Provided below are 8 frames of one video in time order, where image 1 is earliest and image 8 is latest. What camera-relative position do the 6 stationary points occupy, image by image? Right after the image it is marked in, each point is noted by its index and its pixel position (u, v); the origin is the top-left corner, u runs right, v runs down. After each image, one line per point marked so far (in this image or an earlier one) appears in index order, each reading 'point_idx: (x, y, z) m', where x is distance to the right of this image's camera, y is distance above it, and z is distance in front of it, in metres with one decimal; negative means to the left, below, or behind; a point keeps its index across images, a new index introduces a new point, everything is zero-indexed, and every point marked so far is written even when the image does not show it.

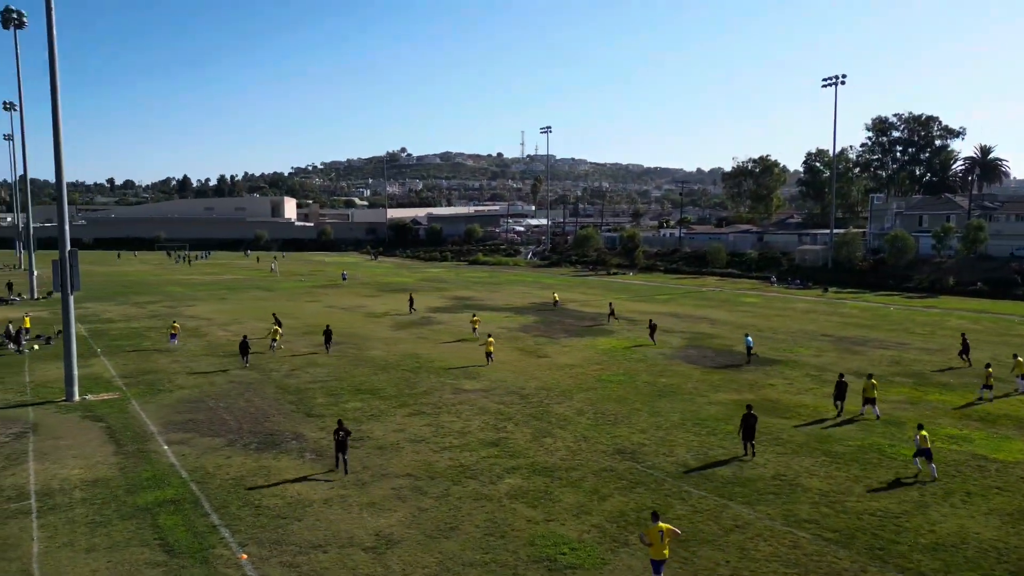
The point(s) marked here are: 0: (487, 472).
0: (-0.6, -4.1, +16.6) m
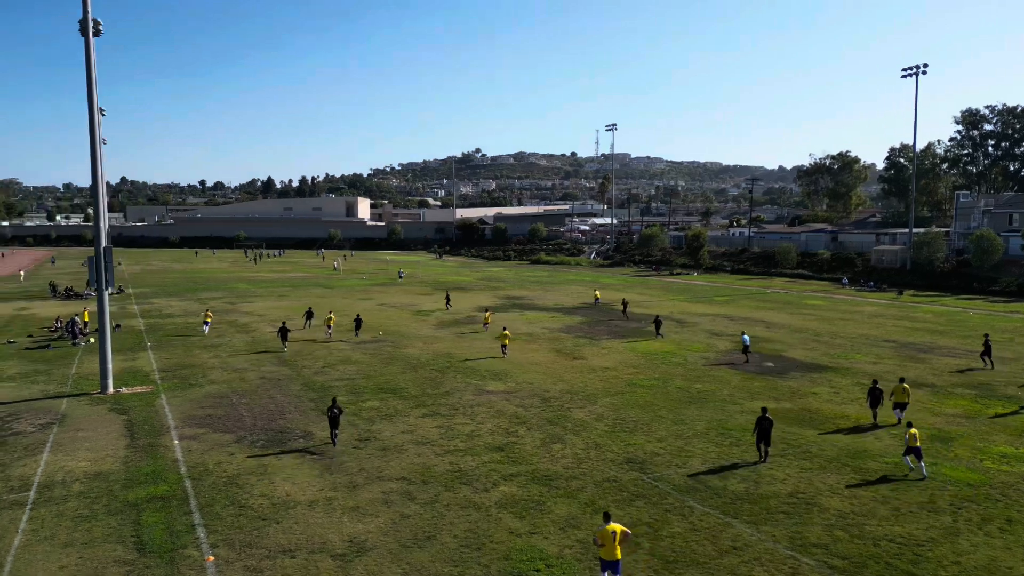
0: (-0.6, -4.1, +16.0) m
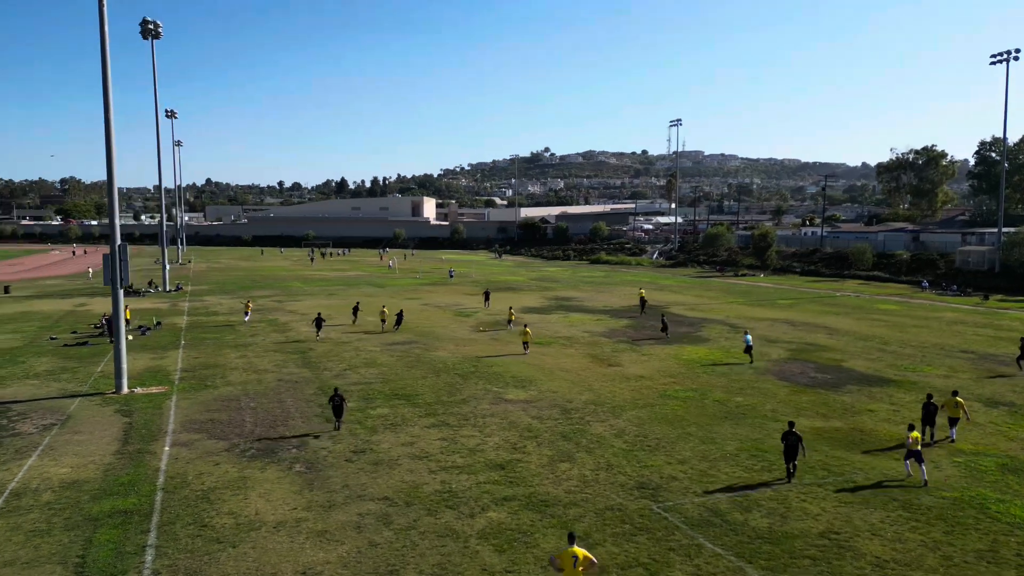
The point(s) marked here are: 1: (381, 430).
0: (-0.8, -4.2, +14.5) m
1: (-3.4, -3.7, +19.4) m
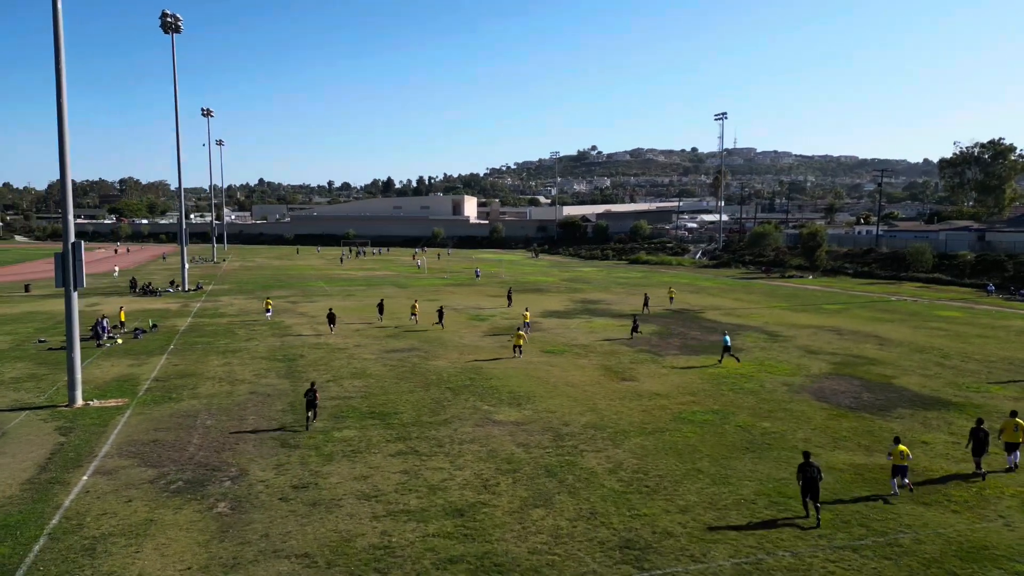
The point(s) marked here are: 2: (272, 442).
0: (-1.6, -4.3, +11.7) m
1: (-3.9, -3.9, +16.7) m
2: (-5.8, -3.8, +18.0) m
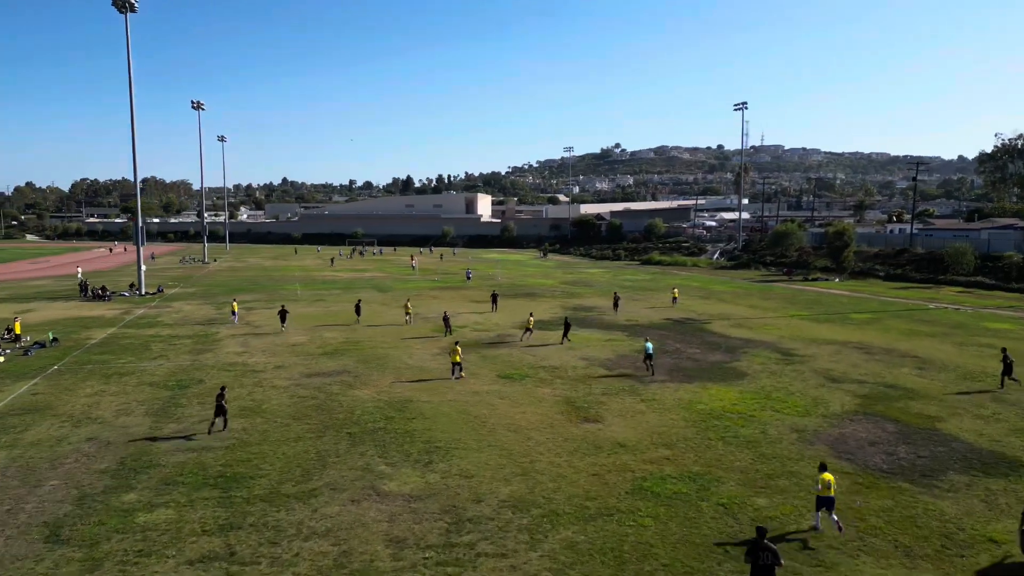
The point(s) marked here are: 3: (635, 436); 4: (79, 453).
0: (-4.0, -4.7, +6.1) m
1: (-6.1, -4.2, +11.3) m
2: (-8.0, -4.2, +12.6) m
3: (+3.1, -3.7, +18.5) m
4: (-9.8, -3.8, +16.8) m
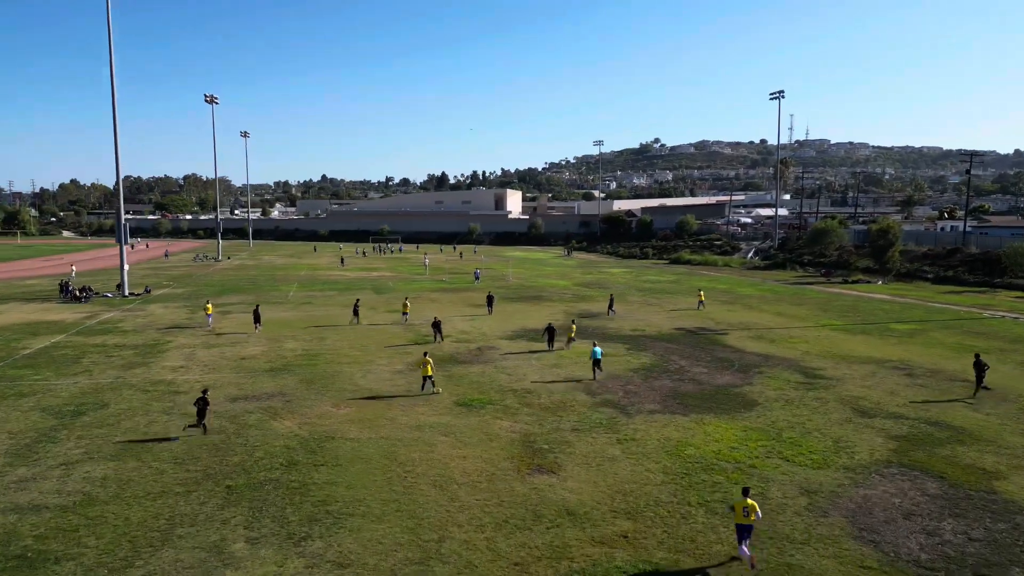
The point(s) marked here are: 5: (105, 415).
0: (-6.2, -5.1, +2.4) m
1: (-8.0, -4.6, +7.6) m
2: (-9.8, -4.5, +9.0) m
3: (+1.6, -4.0, +14.3) m
4: (-11.4, -4.0, +13.3) m
5: (-10.8, -3.4, +20.0) m
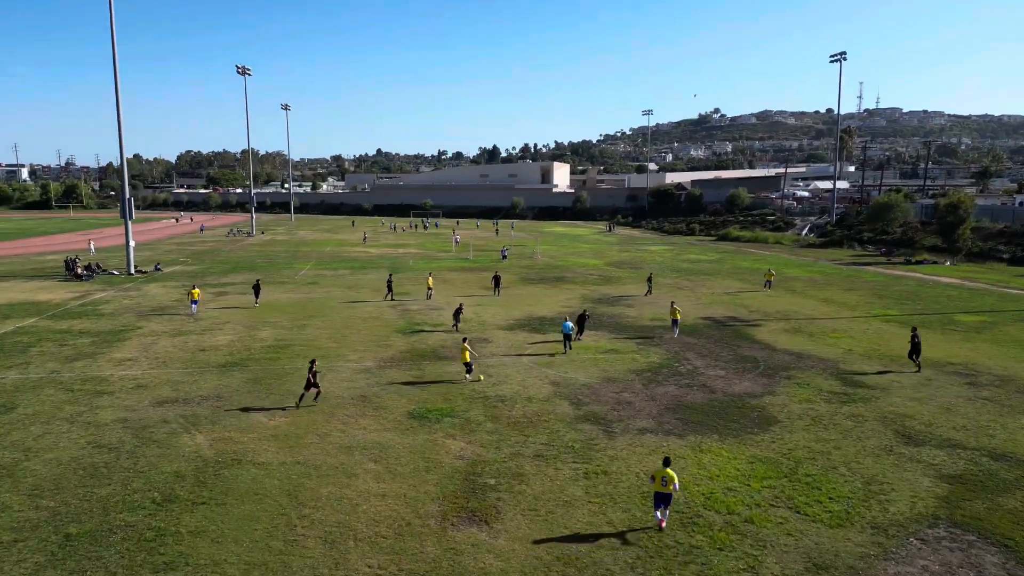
0: (-8.4, -5.5, -0.4) m
1: (-9.9, -4.8, +4.9) m
2: (-11.6, -4.6, +6.4) m
3: (+0.2, -4.0, +10.9) m
4: (-12.8, -4.0, +10.9) m
5: (-11.7, -3.1, +17.4) m
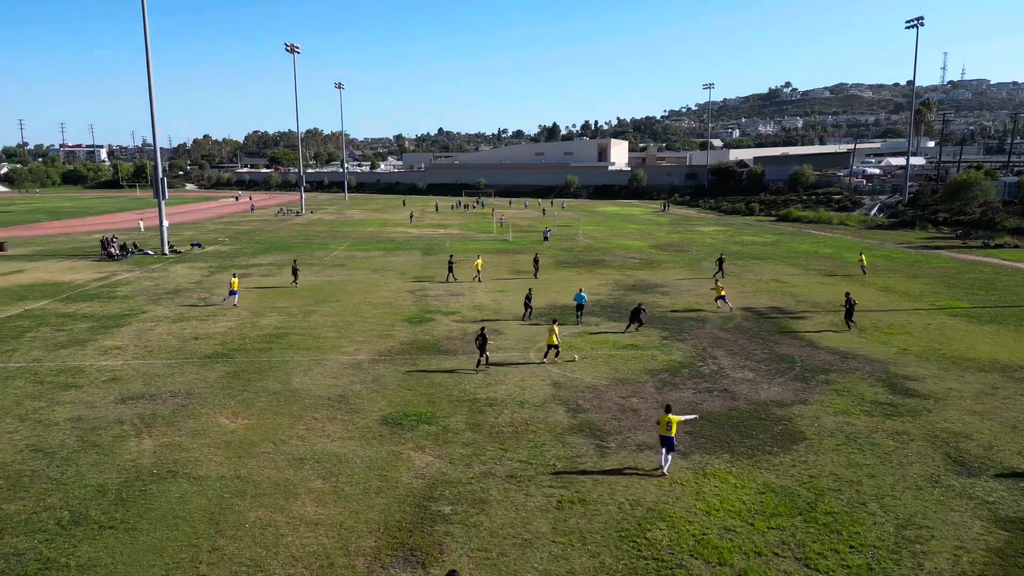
0: (-10.3, -5.8, -1.6) m
1: (-11.3, -4.9, +3.8) m
2: (-12.9, -4.6, +5.5) m
3: (-0.7, -4.1, +8.9) m
4: (-13.7, -3.9, +10.0) m
5: (-12.1, -2.8, +16.4) m
